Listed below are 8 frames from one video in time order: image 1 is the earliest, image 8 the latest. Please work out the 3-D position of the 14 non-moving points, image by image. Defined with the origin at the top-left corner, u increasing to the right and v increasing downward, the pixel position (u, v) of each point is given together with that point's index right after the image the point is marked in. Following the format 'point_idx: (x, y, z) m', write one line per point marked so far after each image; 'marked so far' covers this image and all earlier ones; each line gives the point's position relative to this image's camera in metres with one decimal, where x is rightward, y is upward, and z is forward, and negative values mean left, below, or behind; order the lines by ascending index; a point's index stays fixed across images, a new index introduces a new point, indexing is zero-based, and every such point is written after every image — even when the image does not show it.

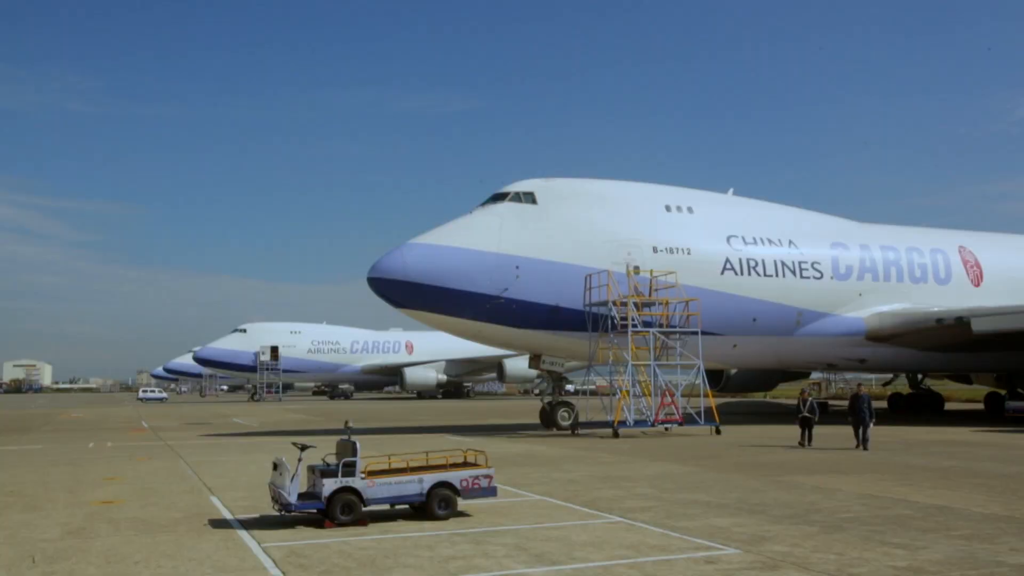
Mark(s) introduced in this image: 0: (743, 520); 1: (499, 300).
0: (+1.5, -1.5, +7.3) m
1: (-0.2, -0.2, +19.6) m
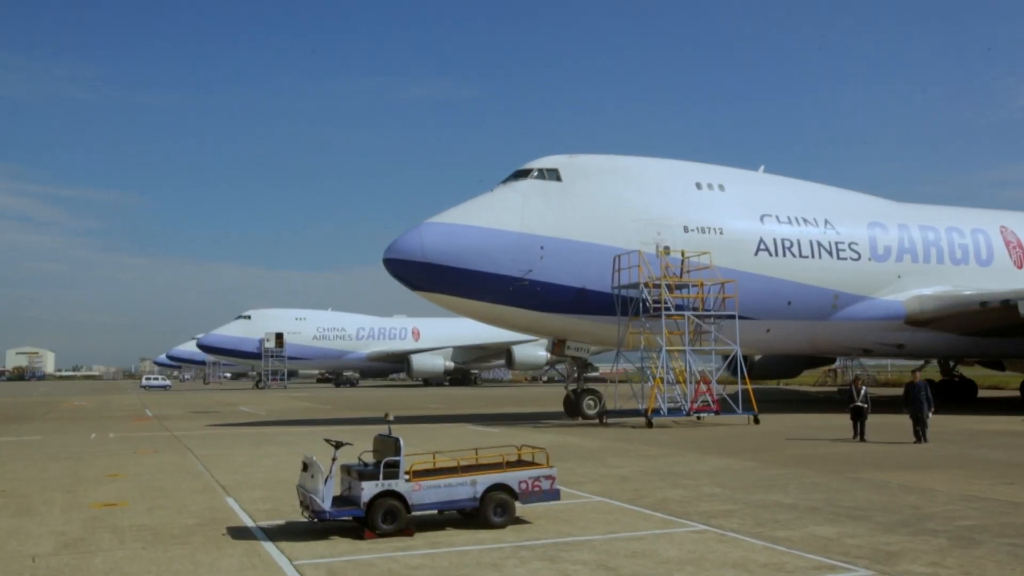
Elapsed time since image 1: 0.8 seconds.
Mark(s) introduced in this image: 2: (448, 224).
0: (+1.9, -1.4, +6.3) m
1: (+0.2, +0.1, +18.6) m
2: (-1.1, +1.1, +18.6) m
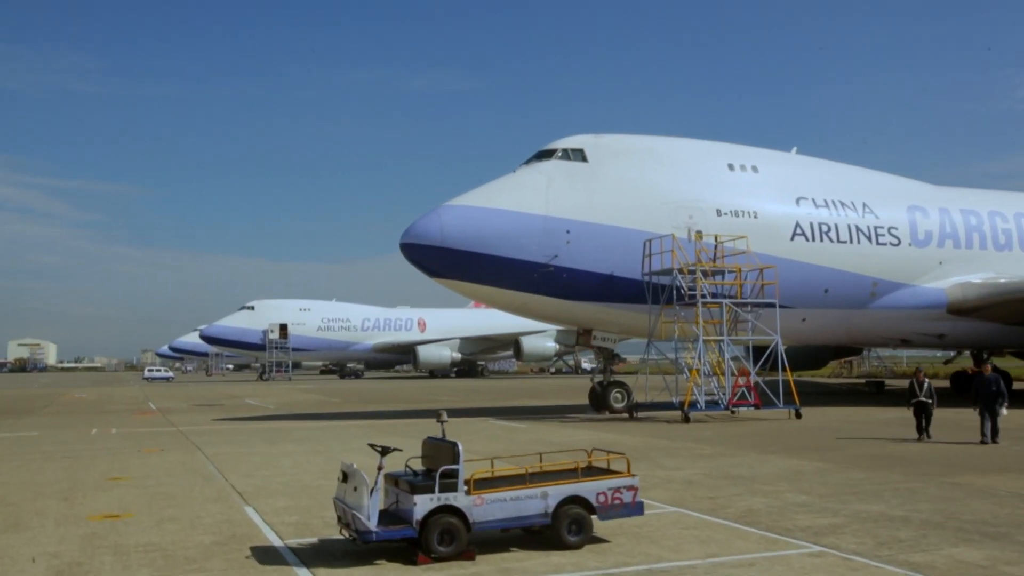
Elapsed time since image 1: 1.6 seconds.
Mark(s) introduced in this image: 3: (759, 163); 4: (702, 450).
0: (+2.3, -1.3, +5.2) m
1: (+0.6, +0.3, +17.5) m
2: (-0.7, +1.3, +17.6) m
3: (+4.4, +2.2, +19.4) m
4: (+1.9, -1.6, +11.0) m
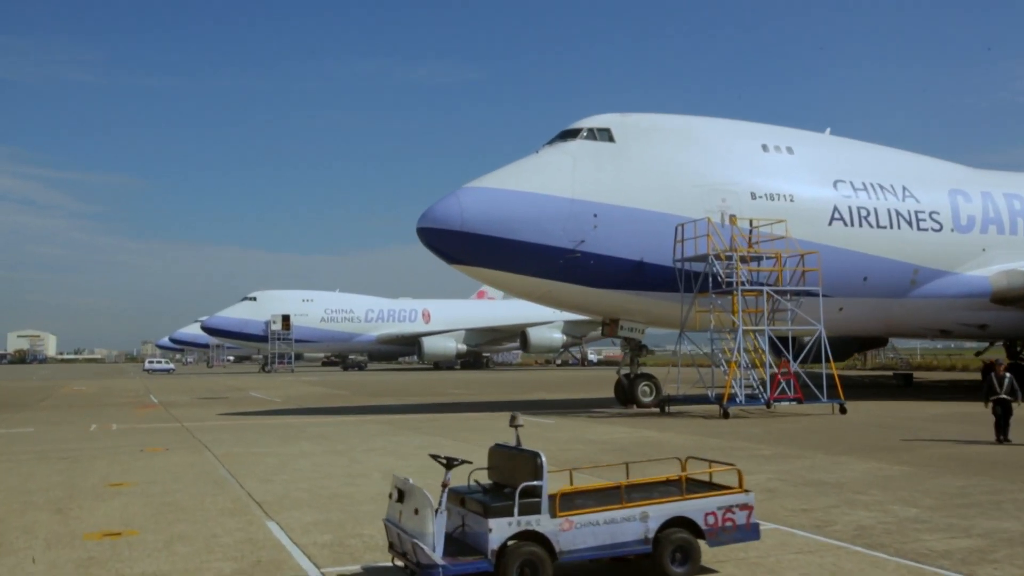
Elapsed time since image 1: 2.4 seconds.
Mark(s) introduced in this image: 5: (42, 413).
0: (+2.7, -1.2, +4.3) m
1: (+0.9, +0.5, +16.6) m
2: (-0.3, +1.5, +16.6) m
3: (+4.8, +2.4, +18.4) m
4: (+2.3, -1.5, +10.0) m
5: (-8.5, -2.3, +19.7) m
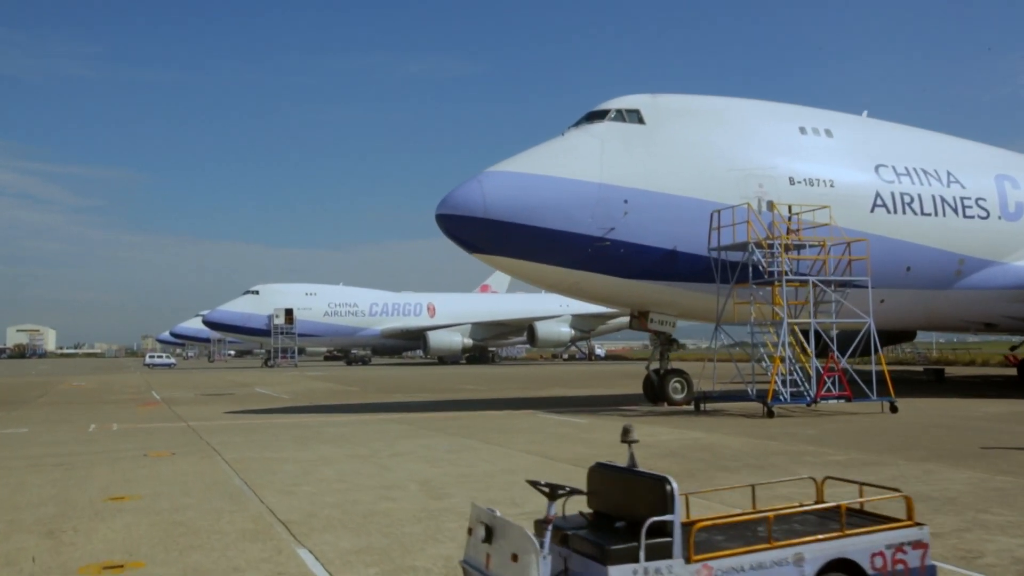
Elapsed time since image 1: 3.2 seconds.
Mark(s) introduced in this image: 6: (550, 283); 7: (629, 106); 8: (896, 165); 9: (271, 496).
0: (+3.0, -1.1, +3.3) m
1: (+1.3, +0.6, +15.6) m
2: (0.0, +1.6, +15.6) m
3: (+5.1, +2.6, +17.4) m
4: (+2.6, -1.4, +9.0) m
5: (-8.1, -2.1, +18.8) m
6: (+0.6, +0.1, +16.0) m
7: (+1.8, +2.8, +16.6) m
8: (+6.1, +1.9, +17.3) m
9: (-1.5, -1.3, +6.9) m
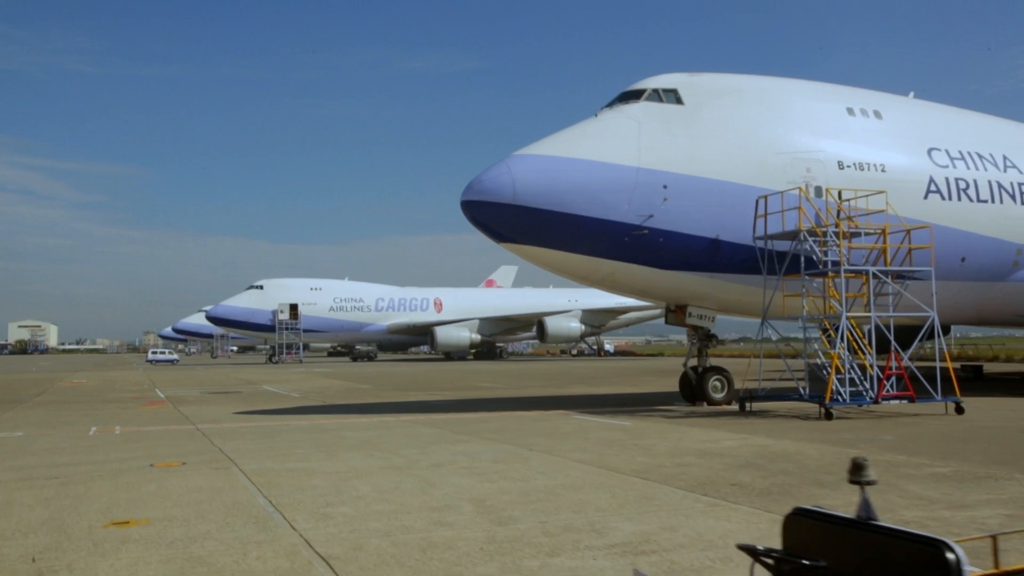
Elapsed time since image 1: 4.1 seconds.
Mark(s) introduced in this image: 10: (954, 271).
0: (+3.4, -1.0, +2.2) m
1: (+1.7, +0.8, +14.5) m
2: (+0.4, +1.7, +14.5) m
3: (+5.5, +2.7, +16.3) m
4: (+3.0, -1.3, +8.0) m
5: (-7.7, -2.0, +17.7) m
6: (+1.0, +0.2, +14.9) m
7: (+2.2, +2.9, +15.6) m
8: (+6.5, +2.1, +16.2) m
9: (-1.1, -1.2, +5.8) m
10: (+6.5, +0.3, +16.1) m
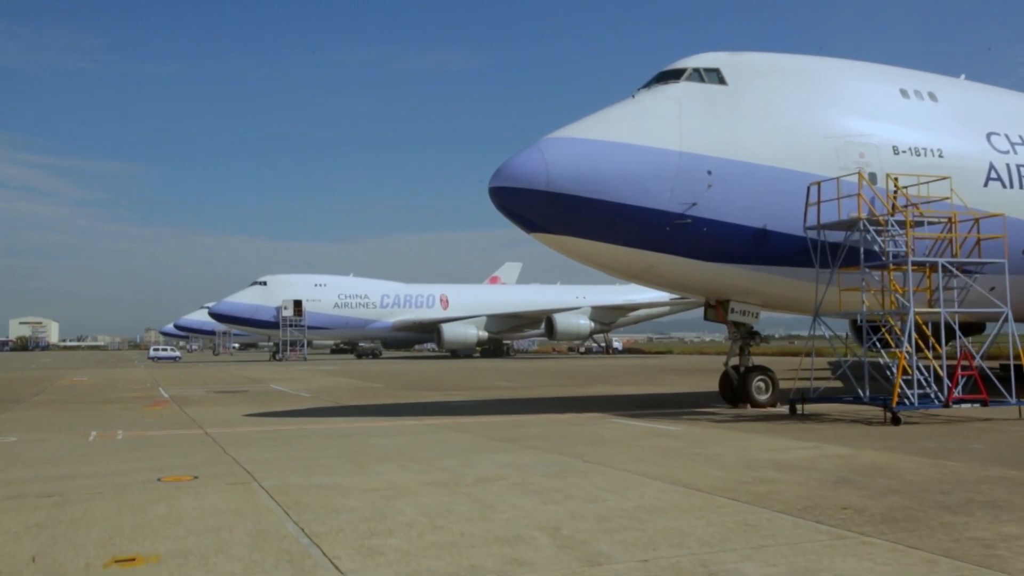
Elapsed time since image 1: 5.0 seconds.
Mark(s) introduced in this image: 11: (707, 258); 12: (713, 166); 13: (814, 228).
0: (+3.8, -1.0, +1.2) m
1: (+2.1, +0.8, +13.4) m
2: (+0.8, +1.8, +13.5) m
3: (+5.9, +2.8, +15.3) m
4: (+3.4, -1.2, +6.9) m
5: (-7.3, -1.9, +16.7) m
6: (+1.4, +0.3, +13.9) m
7: (+2.6, +3.0, +14.5) m
8: (+6.9, +2.1, +15.2) m
9: (-0.7, -1.2, +4.8) m
10: (+6.9, +0.3, +15.0) m
11: (+2.5, +0.4, +13.7) m
12: (+2.5, +1.5, +13.6) m
13: (+3.8, +0.8, +13.7) m
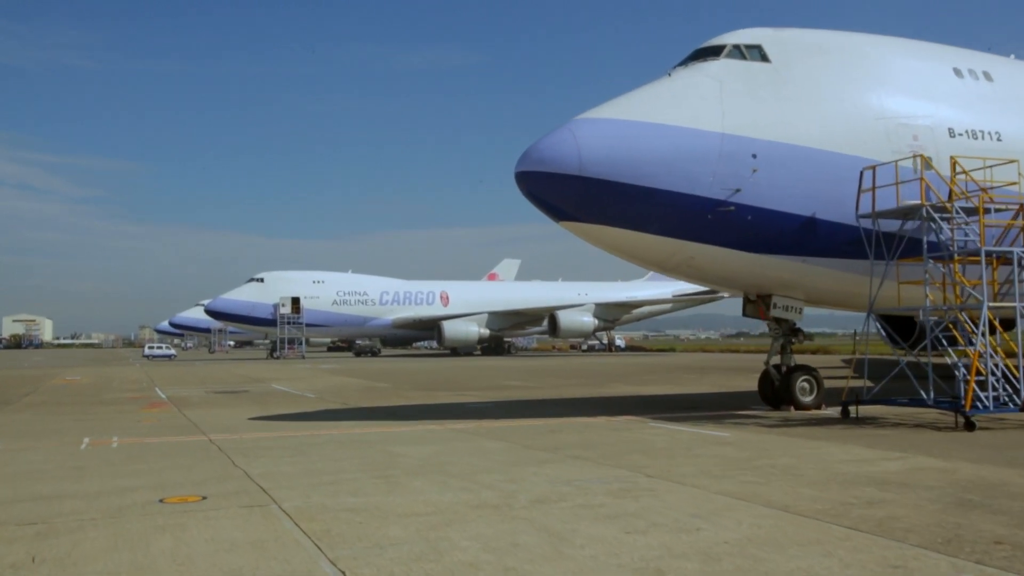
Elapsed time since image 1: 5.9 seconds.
0: (+4.2, -0.9, +0.1) m
1: (+2.5, +0.9, +12.4) m
2: (+1.2, +1.9, +12.4) m
3: (+6.3, +2.9, +14.2) m
4: (+3.8, -1.2, +5.9) m
5: (-7.0, -1.8, +15.6) m
6: (+1.7, +0.4, +12.8) m
7: (+2.9, +3.0, +13.5) m
8: (+7.2, +2.2, +14.2) m
9: (-0.4, -1.1, +3.7) m
10: (+7.2, +0.4, +14.0) m
11: (+2.8, +0.5, +12.7) m
12: (+2.8, +1.6, +12.5) m
13: (+4.1, +0.8, +12.7) m
